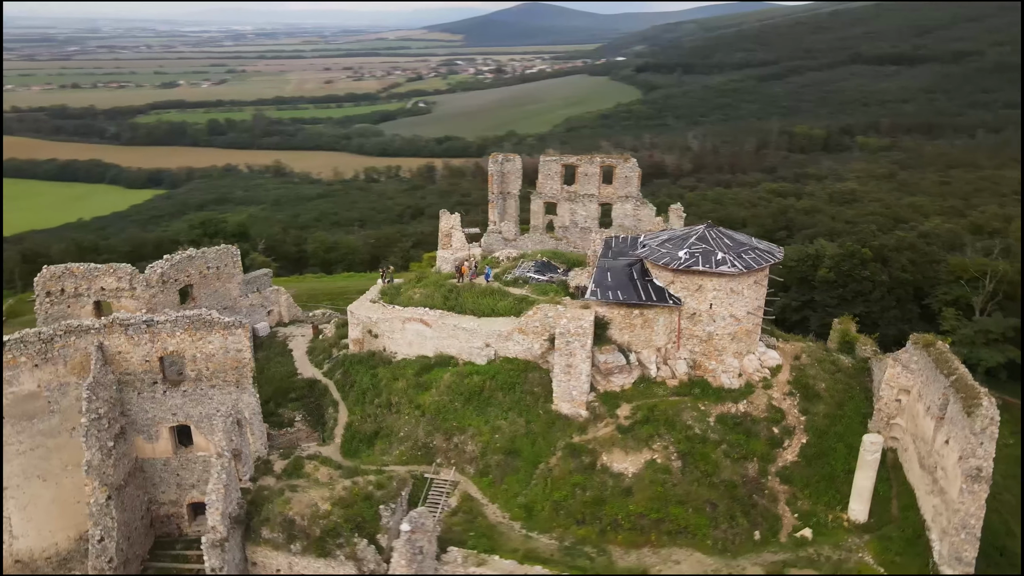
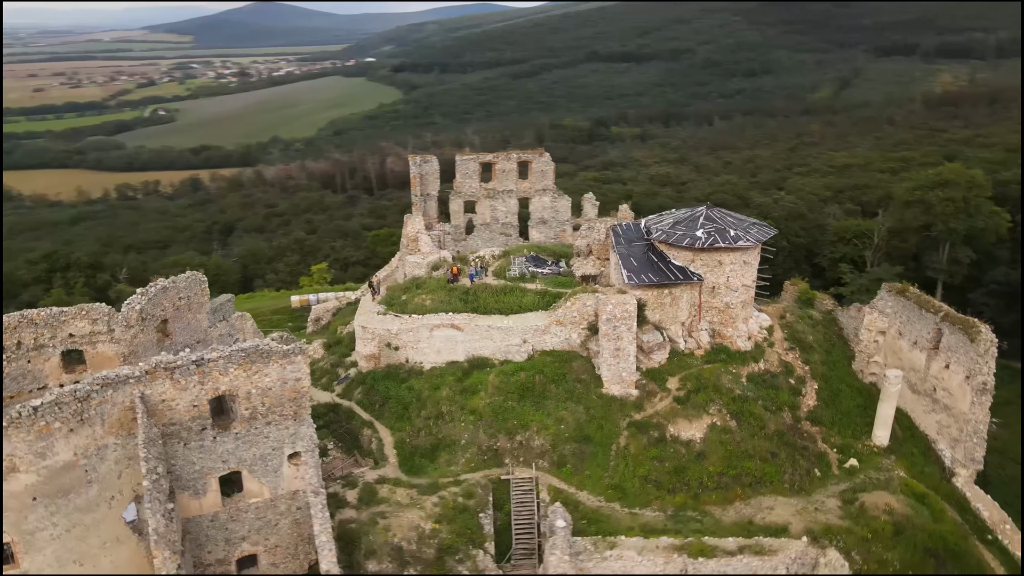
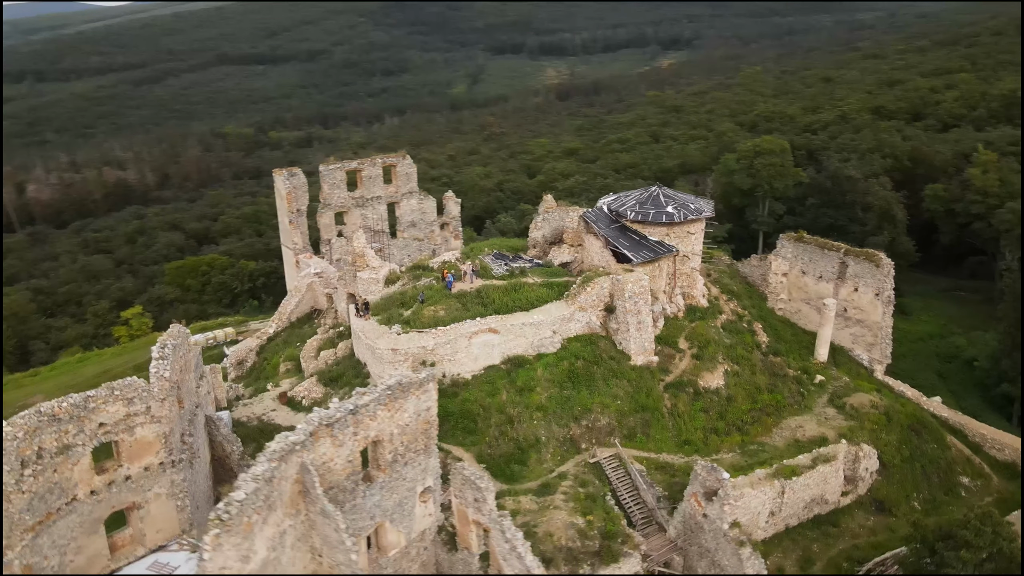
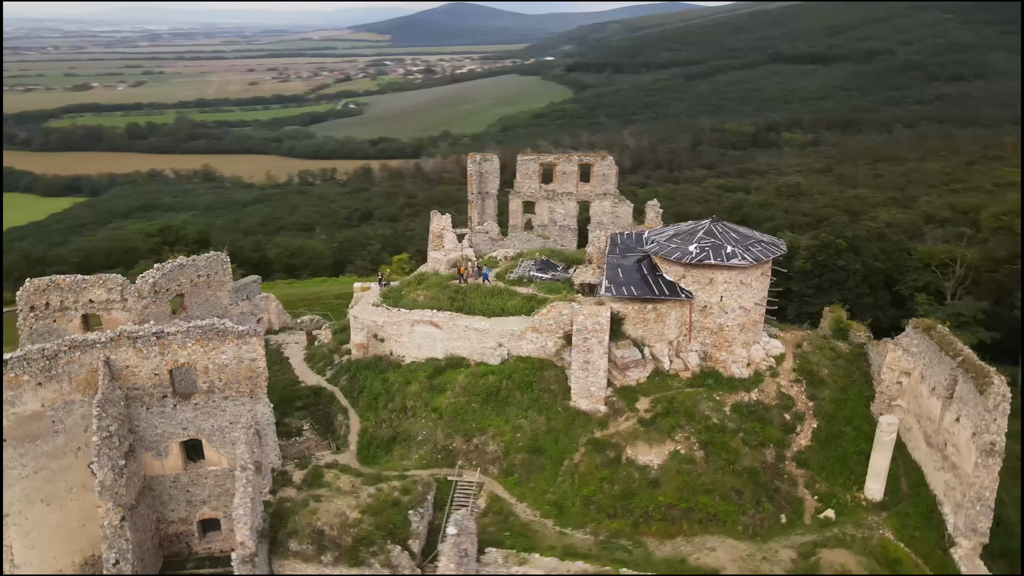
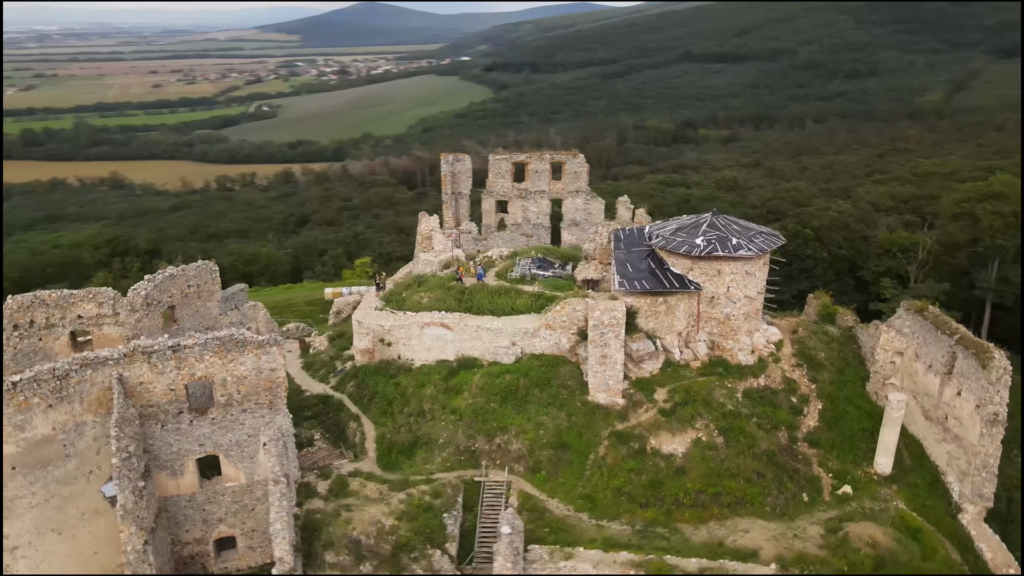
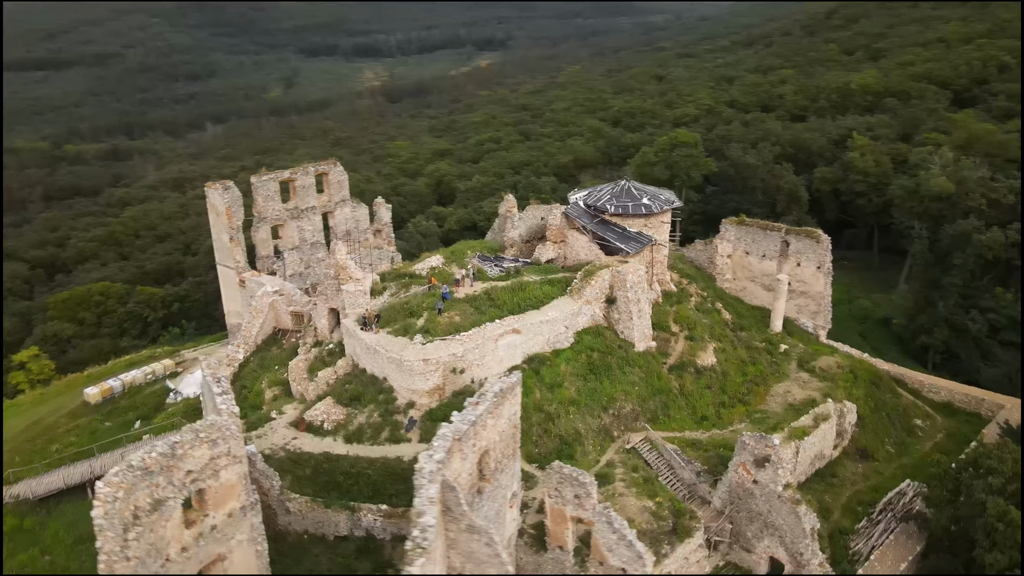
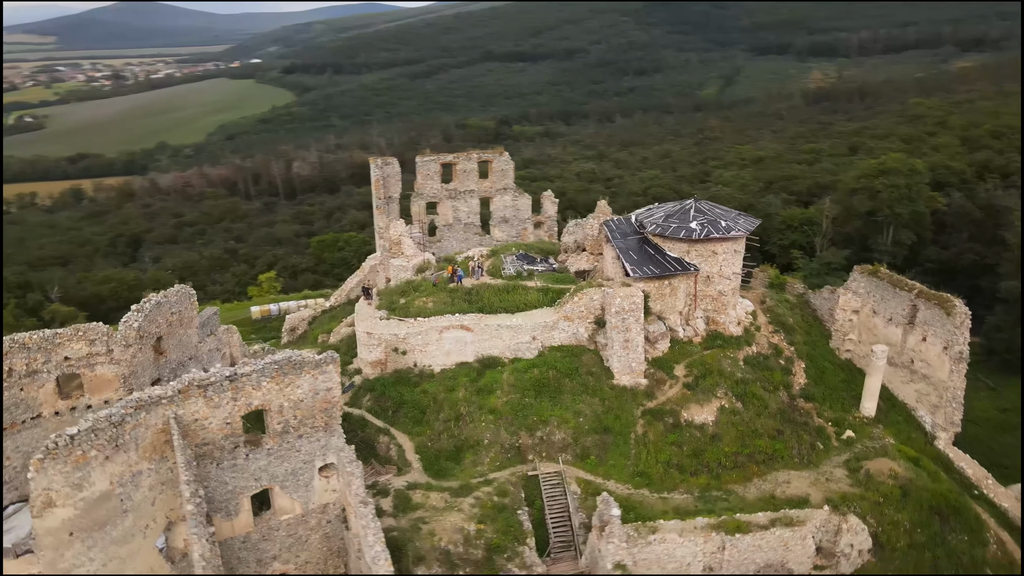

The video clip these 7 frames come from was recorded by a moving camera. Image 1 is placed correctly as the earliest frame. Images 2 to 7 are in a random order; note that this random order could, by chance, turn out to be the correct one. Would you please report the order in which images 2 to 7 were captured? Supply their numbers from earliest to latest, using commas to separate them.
4, 5, 2, 7, 3, 6
